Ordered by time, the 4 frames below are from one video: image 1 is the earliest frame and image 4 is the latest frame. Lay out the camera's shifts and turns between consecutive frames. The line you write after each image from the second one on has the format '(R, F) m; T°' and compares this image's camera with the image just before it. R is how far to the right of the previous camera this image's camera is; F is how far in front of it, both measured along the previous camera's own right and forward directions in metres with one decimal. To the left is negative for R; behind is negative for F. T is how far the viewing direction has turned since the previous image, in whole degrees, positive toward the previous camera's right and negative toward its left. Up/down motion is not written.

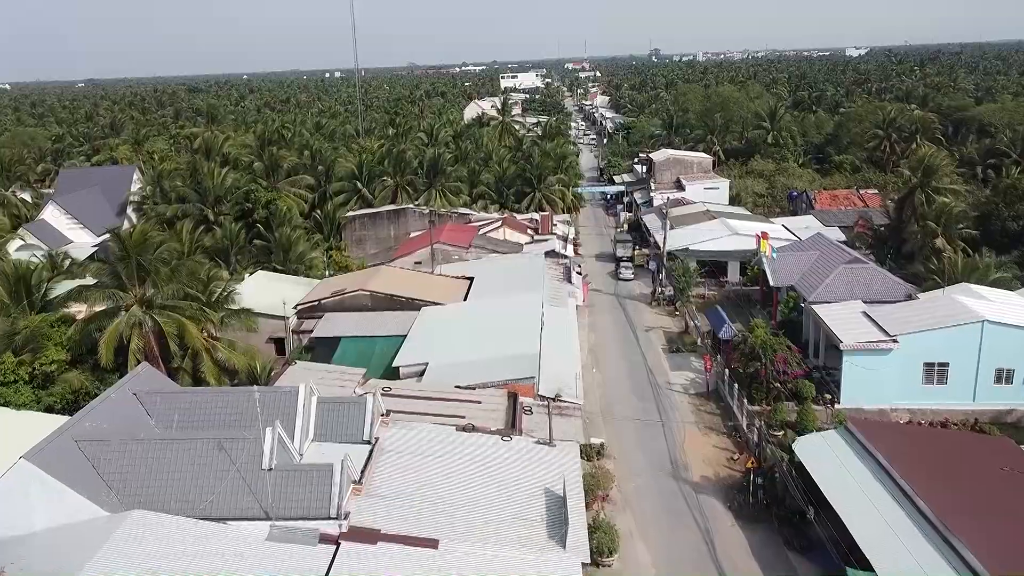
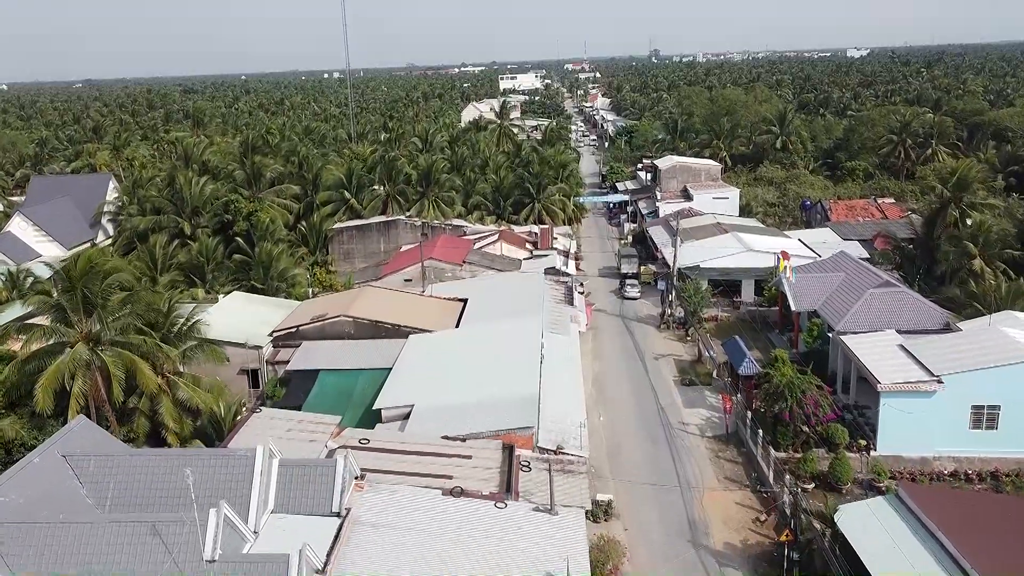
(+0.1, +2.3) m; 0°
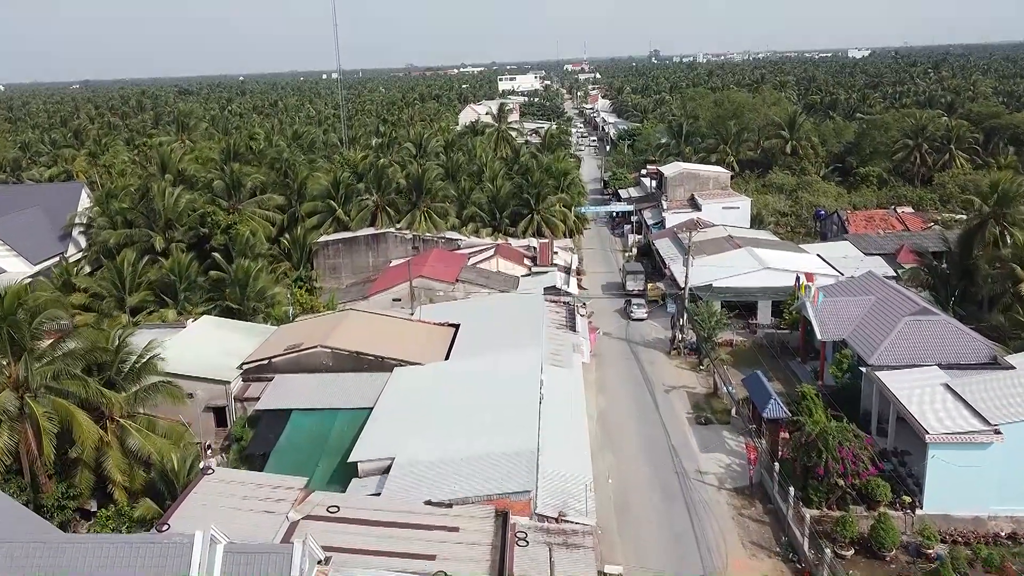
(+0.1, +2.3) m; 0°
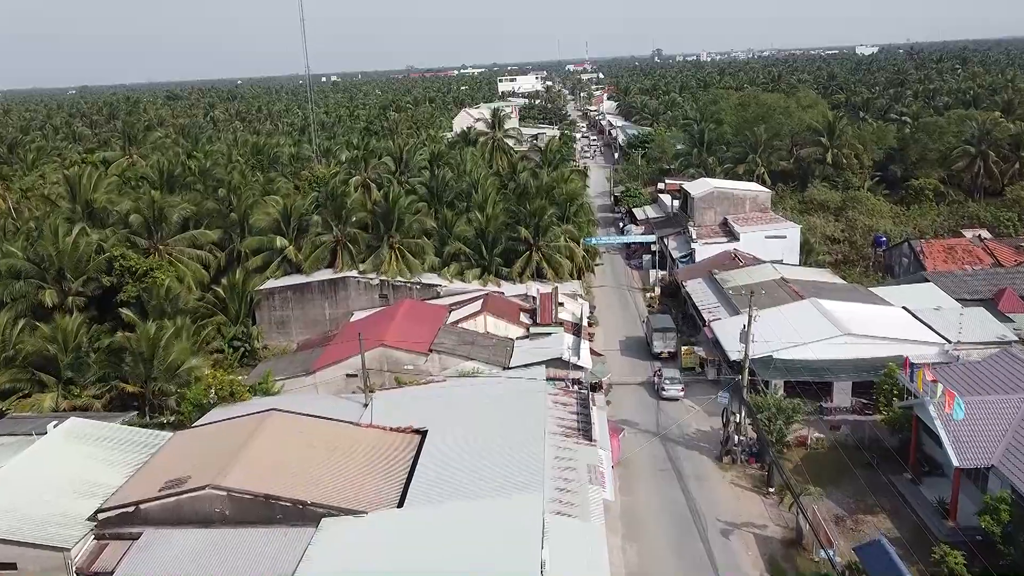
(+0.4, +6.9) m; 0°
